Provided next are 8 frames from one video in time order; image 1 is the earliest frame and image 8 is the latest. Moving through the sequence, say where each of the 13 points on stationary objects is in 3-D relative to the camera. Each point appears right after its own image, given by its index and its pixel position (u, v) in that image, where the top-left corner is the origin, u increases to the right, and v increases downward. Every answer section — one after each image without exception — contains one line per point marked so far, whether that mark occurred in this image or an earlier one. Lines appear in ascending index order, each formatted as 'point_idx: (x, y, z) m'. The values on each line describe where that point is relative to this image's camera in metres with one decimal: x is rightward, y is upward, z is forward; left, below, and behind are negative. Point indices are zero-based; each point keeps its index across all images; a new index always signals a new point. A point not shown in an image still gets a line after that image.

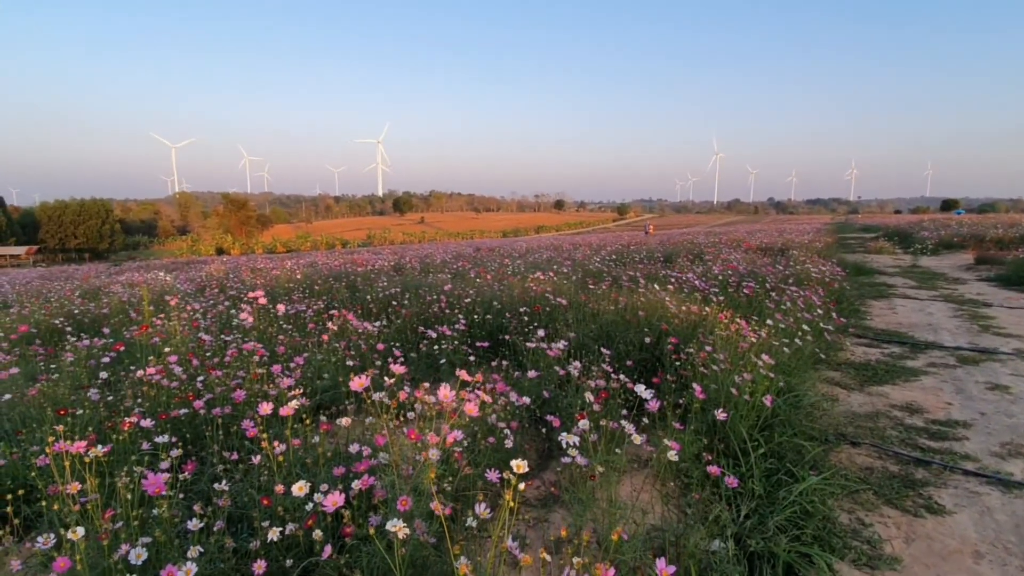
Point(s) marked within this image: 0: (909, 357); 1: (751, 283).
0: (+4.1, -0.8, +5.1) m
1: (+2.9, 0.0, +6.1) m
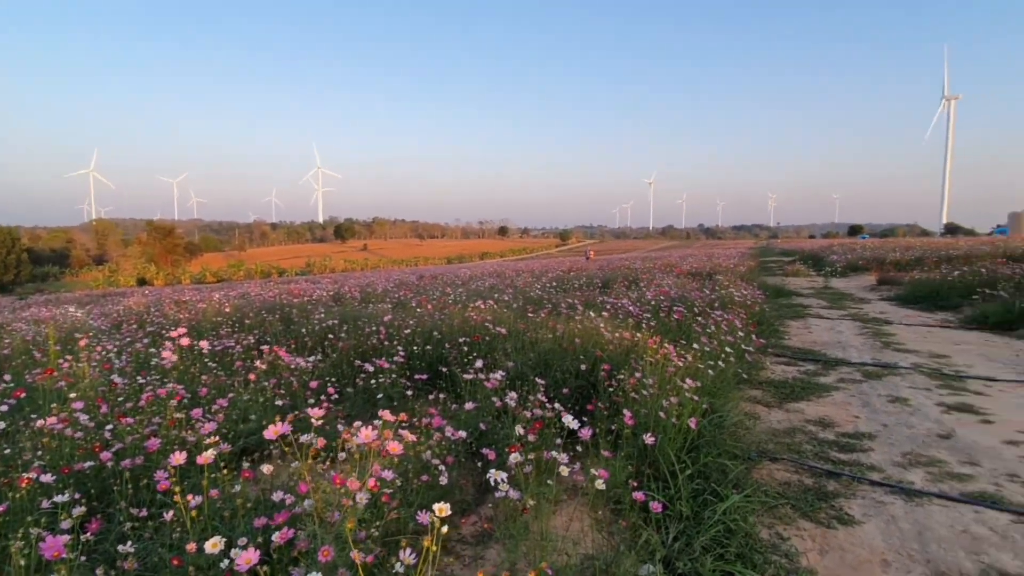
0: (+3.5, -1.0, +5.5) m
1: (+2.2, -0.3, +6.4) m
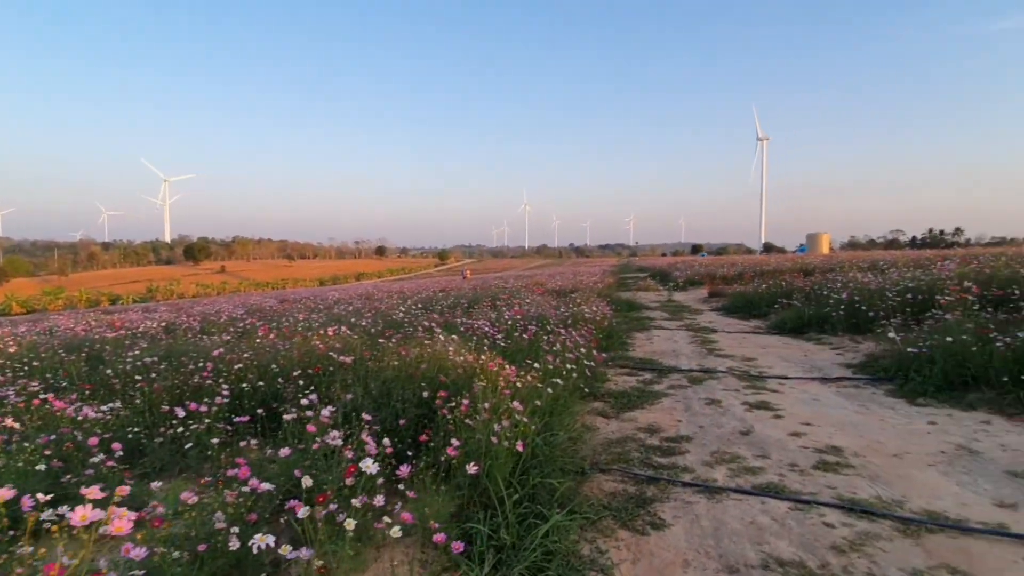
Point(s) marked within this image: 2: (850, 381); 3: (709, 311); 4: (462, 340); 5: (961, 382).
0: (+1.8, -1.2, +6.0) m
1: (+0.3, -0.5, +6.6) m
2: (+3.9, -1.1, +5.6) m
3: (+5.4, -0.6, +13.5) m
4: (-0.6, -0.6, +5.6) m
5: (+4.3, -0.9, +4.7) m
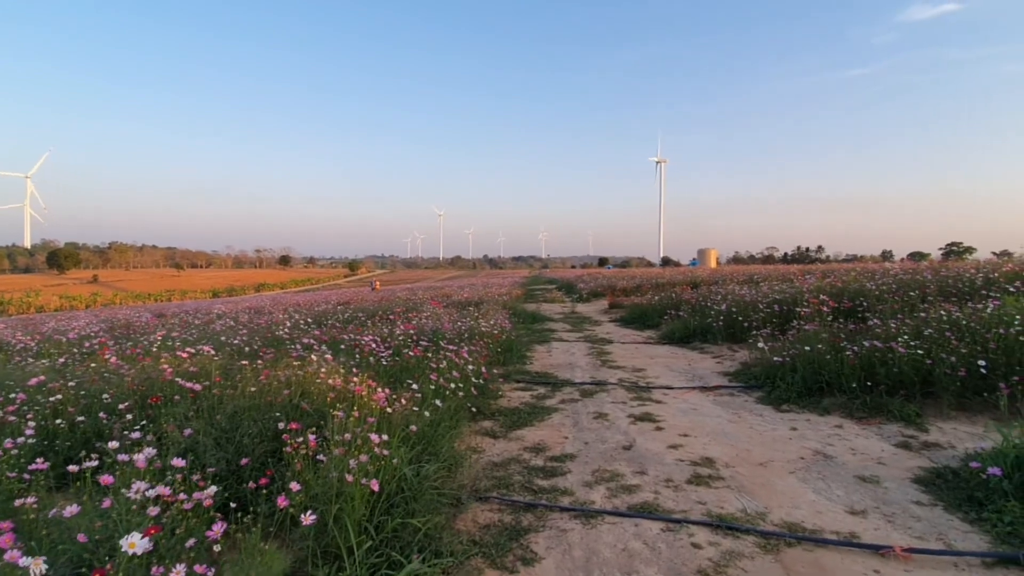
0: (+0.5, -1.4, +5.9) m
1: (-1.1, -0.7, +6.2) m
2: (+2.6, -1.2, +5.9) m
3: (+2.7, -1.0, +14.0) m
4: (-1.8, -0.7, +5.1) m
5: (+3.2, -1.0, +5.1) m
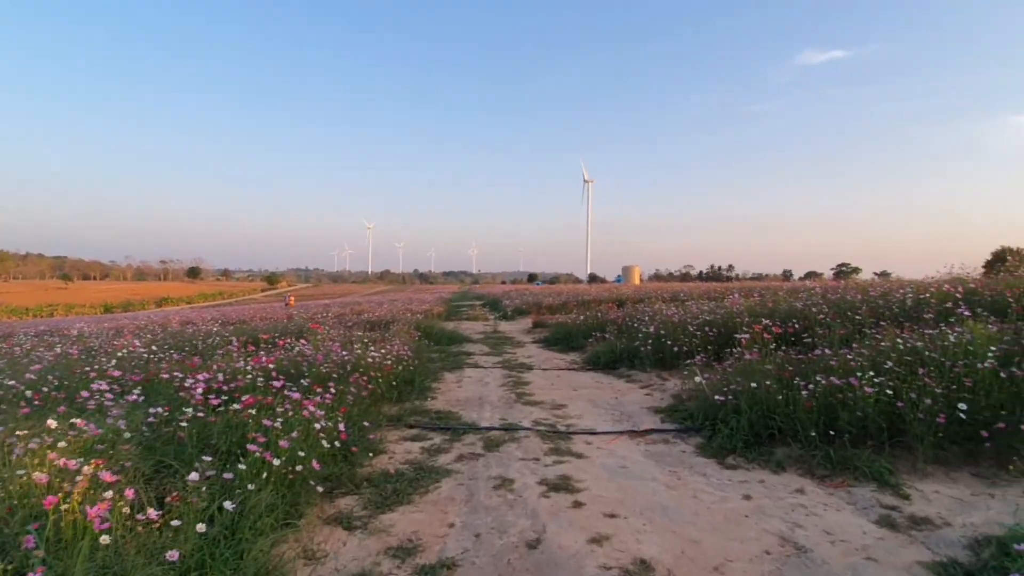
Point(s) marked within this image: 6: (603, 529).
0: (-0.6, -1.6, +4.6) m
1: (-2.2, -0.9, +4.7) m
2: (+1.5, -1.5, +4.9) m
3: (+0.5, -1.5, +12.9) m
4: (-2.7, -0.9, +3.5) m
5: (+2.2, -1.3, +4.2) m
6: (+0.6, -1.5, +3.0) m
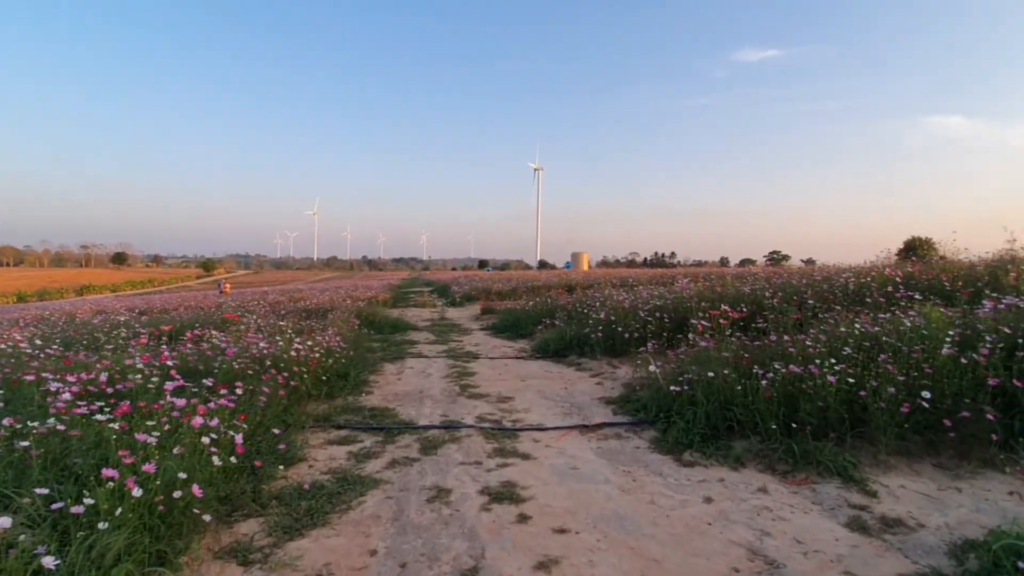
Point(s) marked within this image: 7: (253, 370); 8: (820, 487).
0: (-1.1, -1.4, +4.0) m
1: (-2.7, -0.8, +3.9) m
2: (+0.9, -1.3, +4.6) m
3: (-0.9, -1.1, +12.4) m
4: (-3.1, -0.8, +2.7) m
5: (+1.7, -1.1, +3.9) m
6: (+0.2, -1.4, +2.6) m
7: (-2.6, -0.8, +5.1) m
8: (+2.0, -1.3, +3.2) m
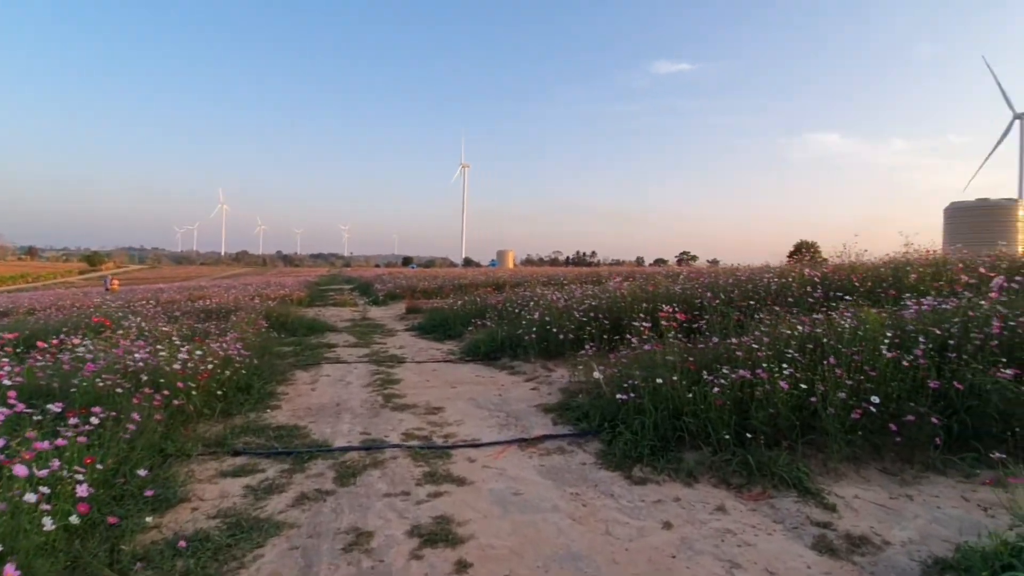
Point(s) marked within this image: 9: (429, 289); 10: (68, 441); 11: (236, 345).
0: (-1.6, -1.4, +3.4) m
1: (-3.2, -0.8, +3.0) m
2: (+0.4, -1.3, +4.2) m
3: (-2.6, -1.0, +11.7) m
4: (-3.4, -0.8, +1.8) m
5: (+1.2, -1.1, +3.7) m
6: (-0.1, -1.4, +2.2) m
7: (-3.3, -0.8, +4.1) m
8: (+1.6, -1.3, +3.0) m
9: (-3.1, 0.0, +18.3) m
10: (-2.7, -0.8, +3.1) m
11: (-3.6, -0.7, +6.5) m
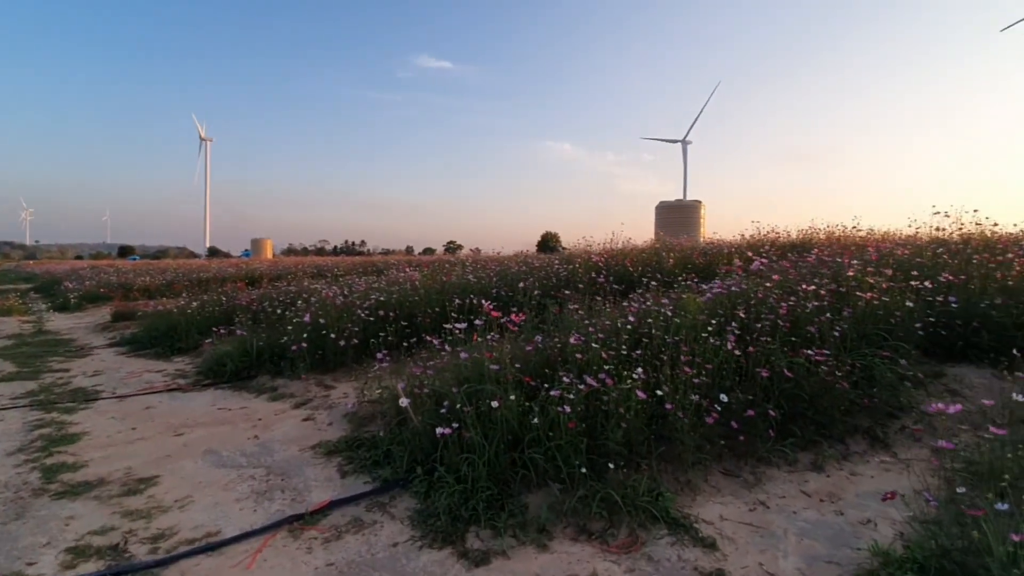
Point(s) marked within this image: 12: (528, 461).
0: (-2.4, -1.5, +1.3) m
1: (-3.7, -0.9, +0.3) m
2: (-1.0, -1.3, +2.9) m
3: (-6.9, -1.0, +8.3) m
4: (-3.3, -1.0, -1.0) m
5: (0.0, -1.1, +2.8) m
6: (-0.5, -1.4, +0.9) m
7: (-4.2, -0.9, +1.2) m
8: (+0.7, -1.3, +2.4) m
9: (-10.3, 0.0, +14.0) m
10: (-3.2, -1.0, +0.5) m
11: (-5.6, -0.8, +3.2) m
12: (+0.1, -1.0, +2.8) m
